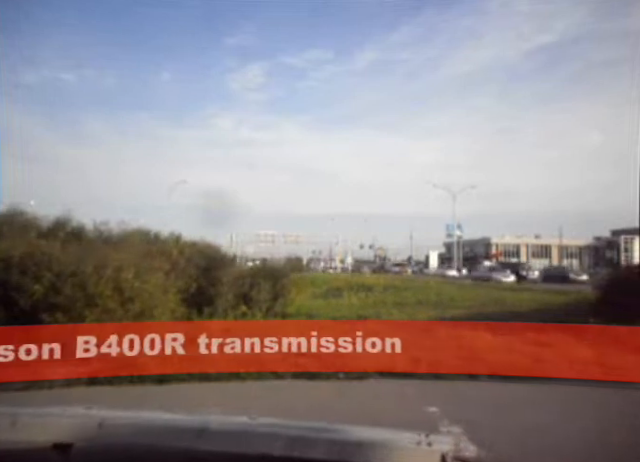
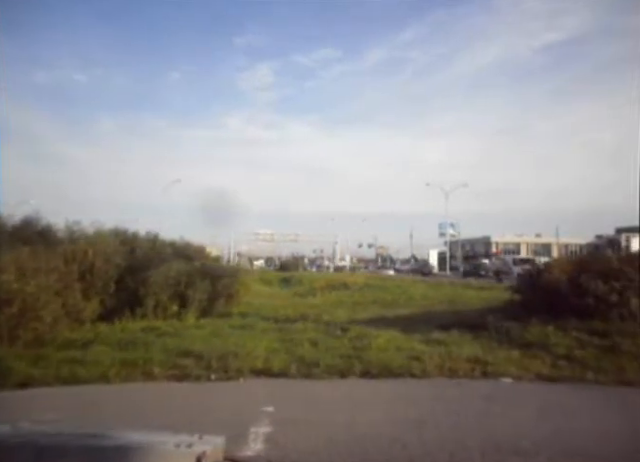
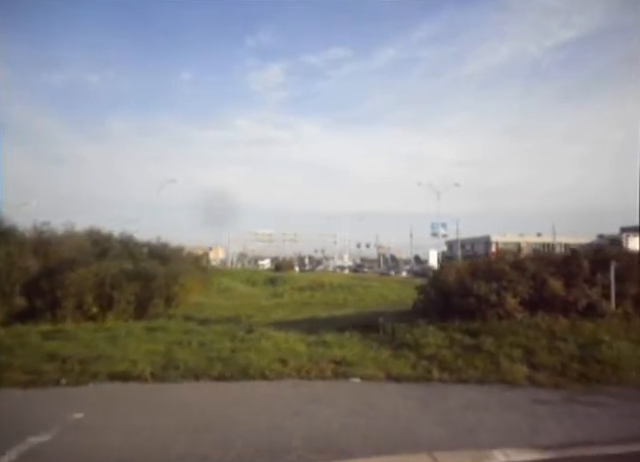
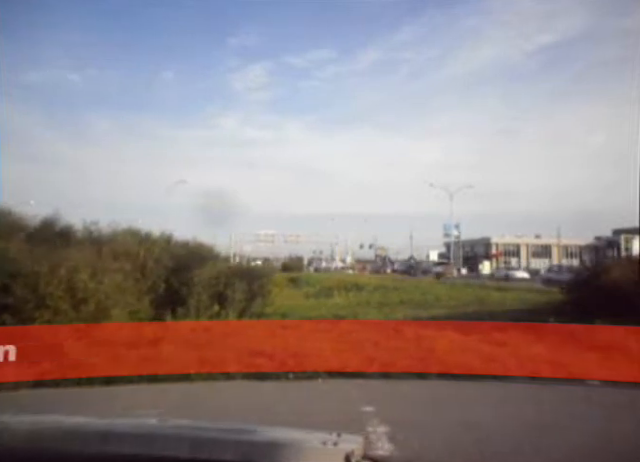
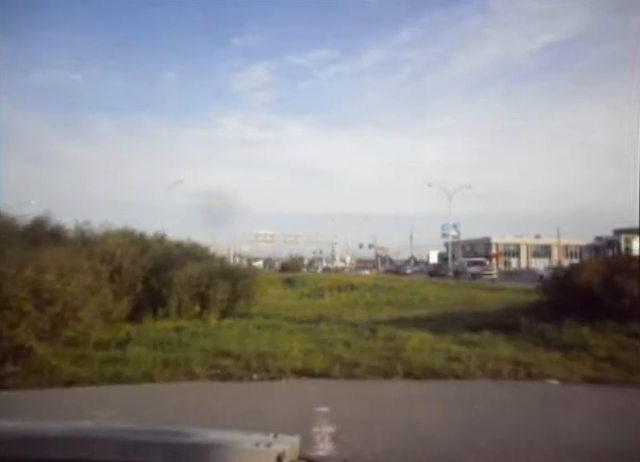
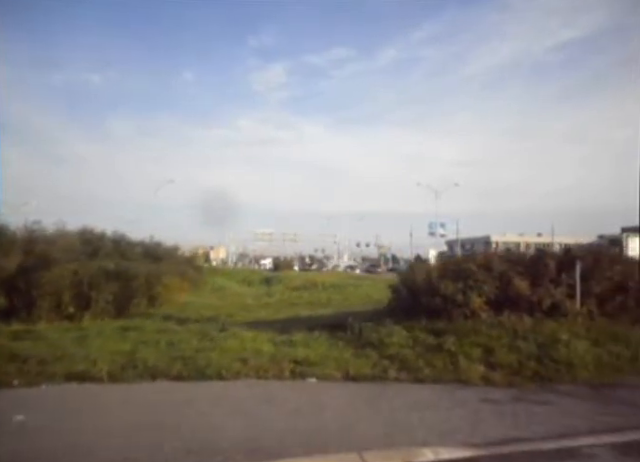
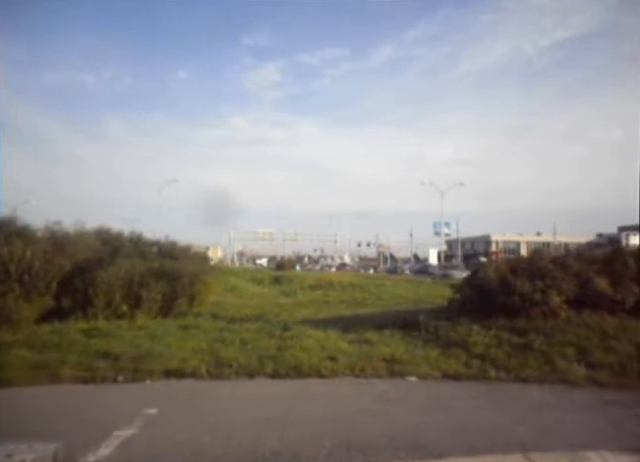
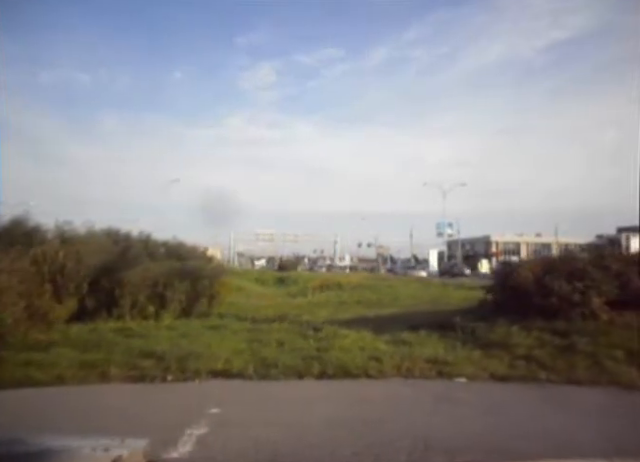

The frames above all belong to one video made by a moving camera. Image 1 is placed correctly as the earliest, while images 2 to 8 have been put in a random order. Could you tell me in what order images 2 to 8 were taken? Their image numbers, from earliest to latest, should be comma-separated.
4, 5, 2, 8, 7, 3, 6
